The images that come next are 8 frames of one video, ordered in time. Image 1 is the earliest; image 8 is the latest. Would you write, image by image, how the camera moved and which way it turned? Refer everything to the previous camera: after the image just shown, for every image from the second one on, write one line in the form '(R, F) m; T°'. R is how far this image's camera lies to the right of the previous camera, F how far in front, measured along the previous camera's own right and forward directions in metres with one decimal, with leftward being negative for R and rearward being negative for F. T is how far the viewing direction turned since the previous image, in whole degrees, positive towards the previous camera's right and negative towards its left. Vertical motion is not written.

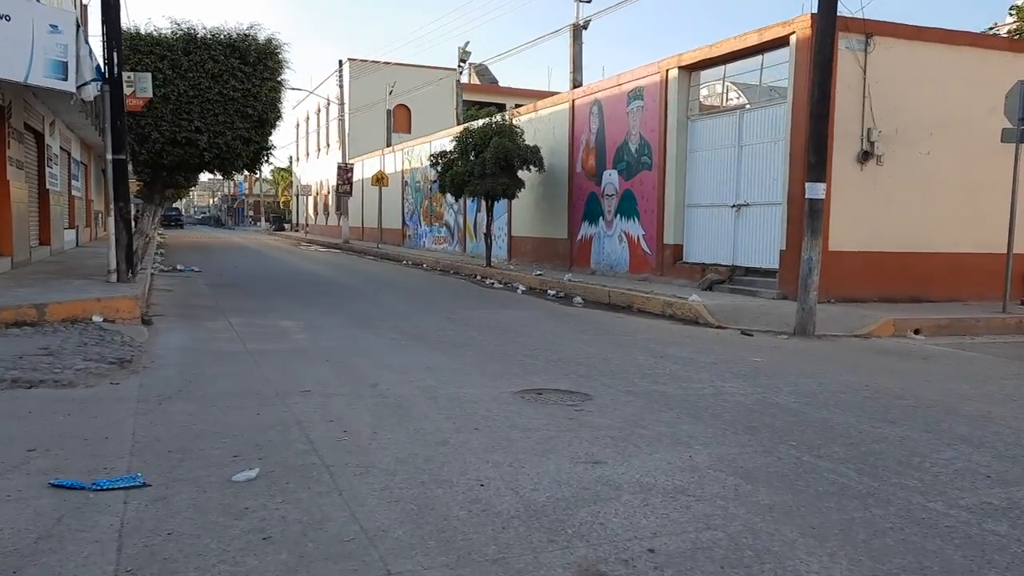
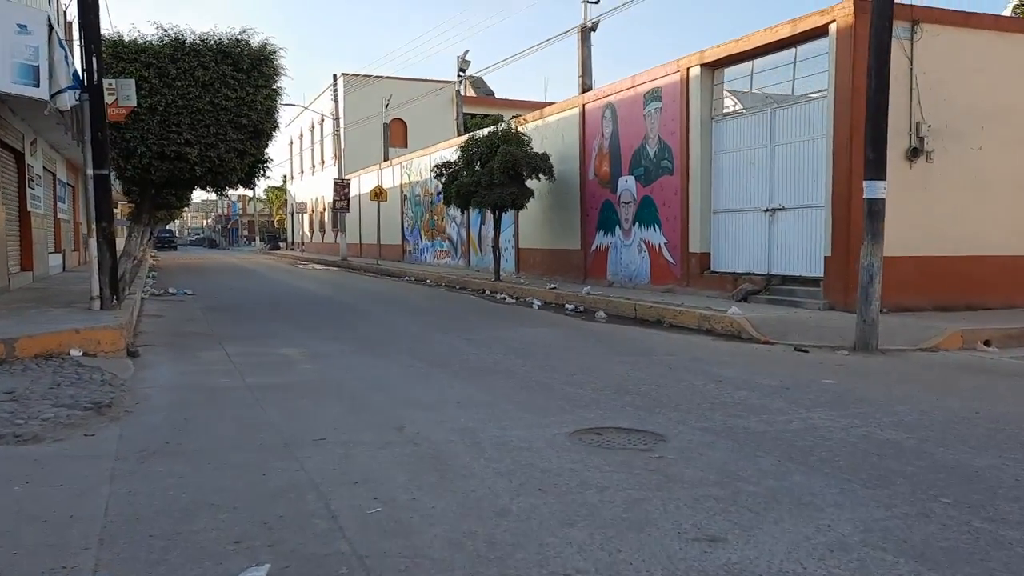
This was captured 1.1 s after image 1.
(-0.4, +1.2) m; 0°
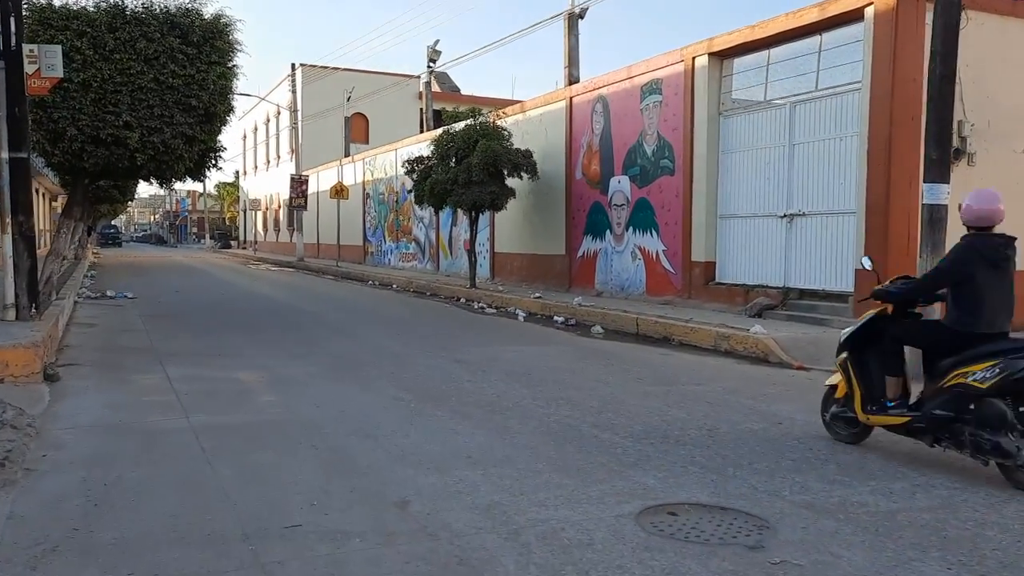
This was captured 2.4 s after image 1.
(-0.5, +1.6) m; +3°
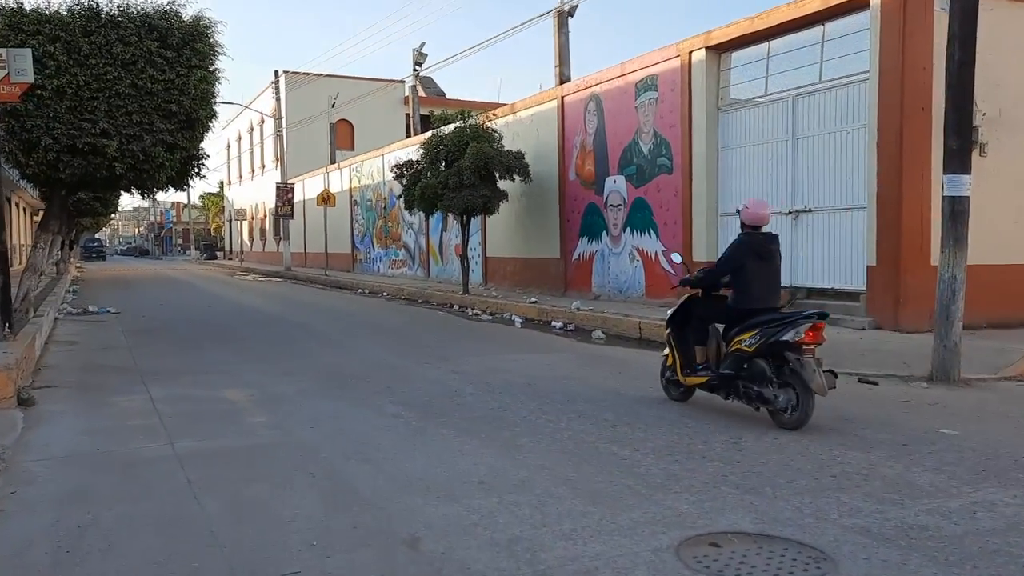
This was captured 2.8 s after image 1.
(-0.1, +0.5) m; +1°
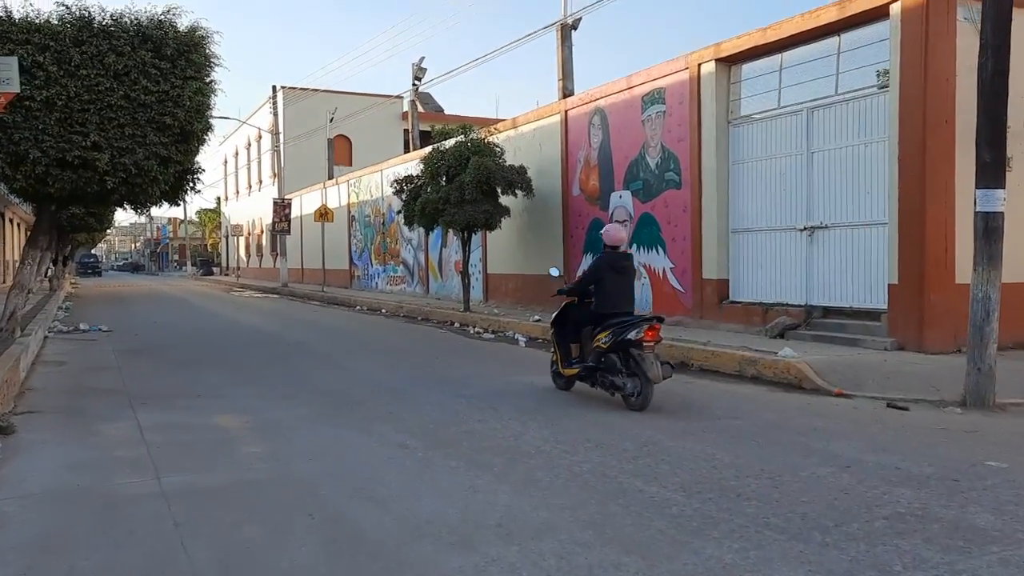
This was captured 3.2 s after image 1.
(-0.1, +0.4) m; 0°
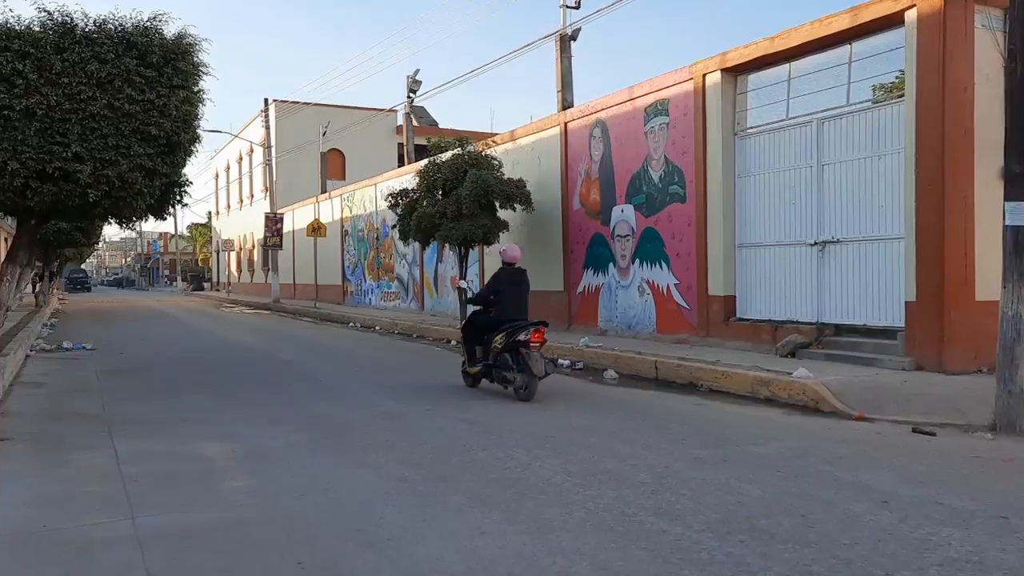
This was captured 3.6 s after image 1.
(-0.1, +0.5) m; 0°
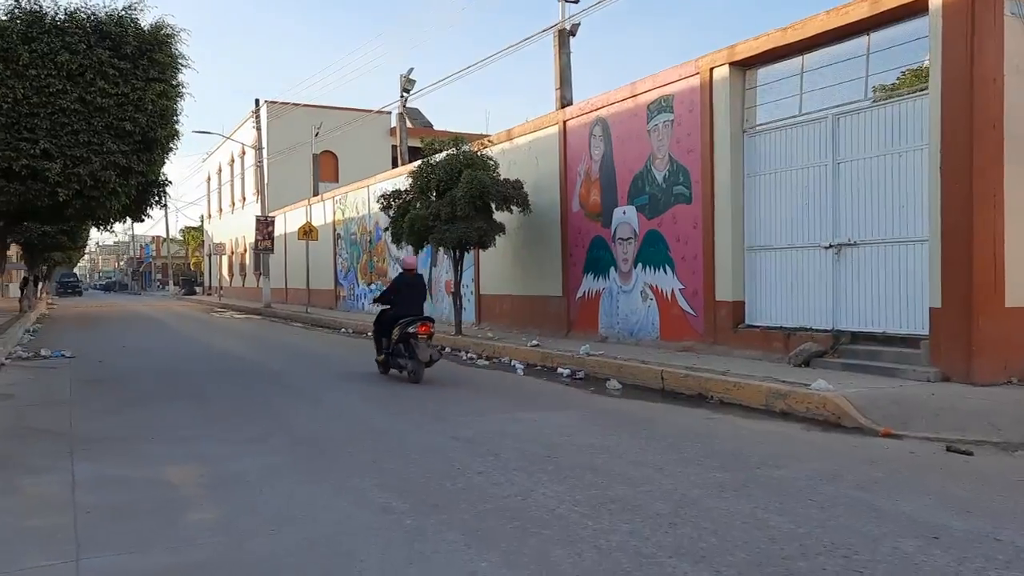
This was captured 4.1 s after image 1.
(0.0, +0.7) m; 0°
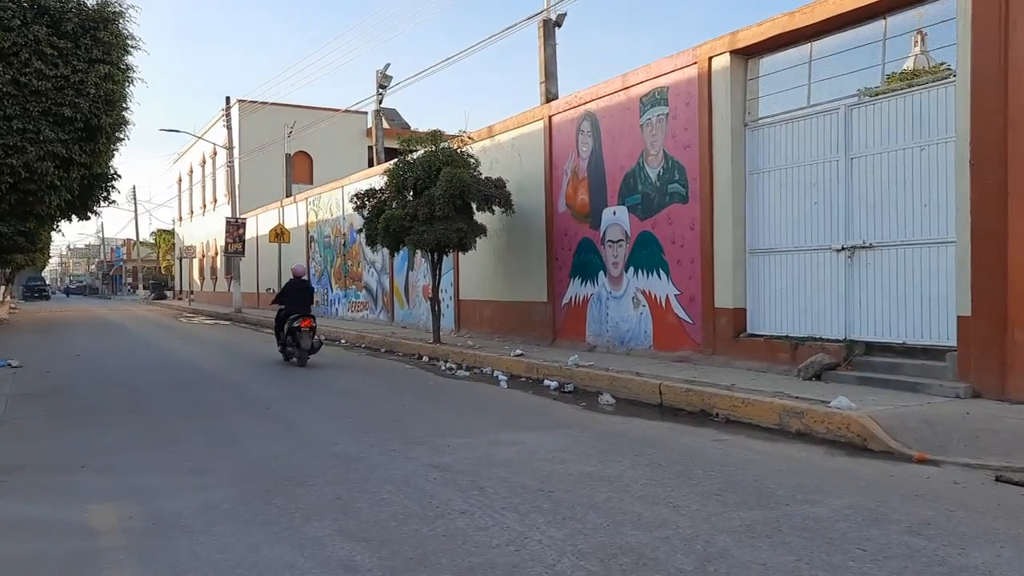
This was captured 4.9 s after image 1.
(-0.1, +1.0) m; +1°
